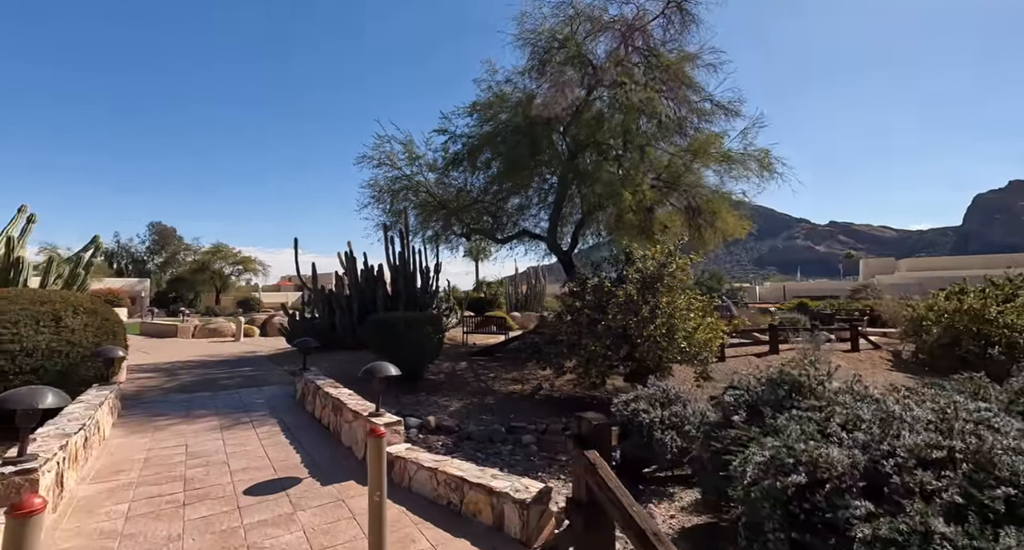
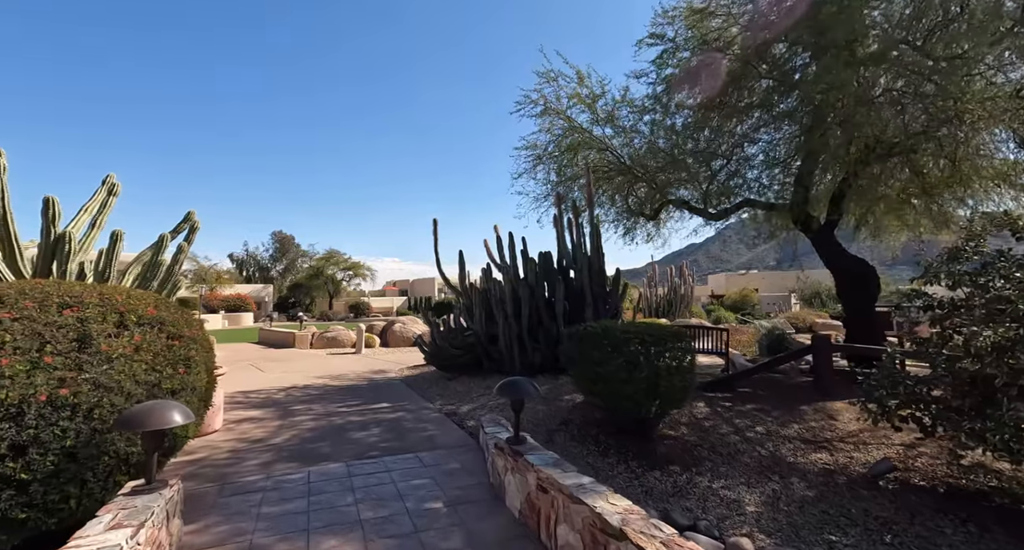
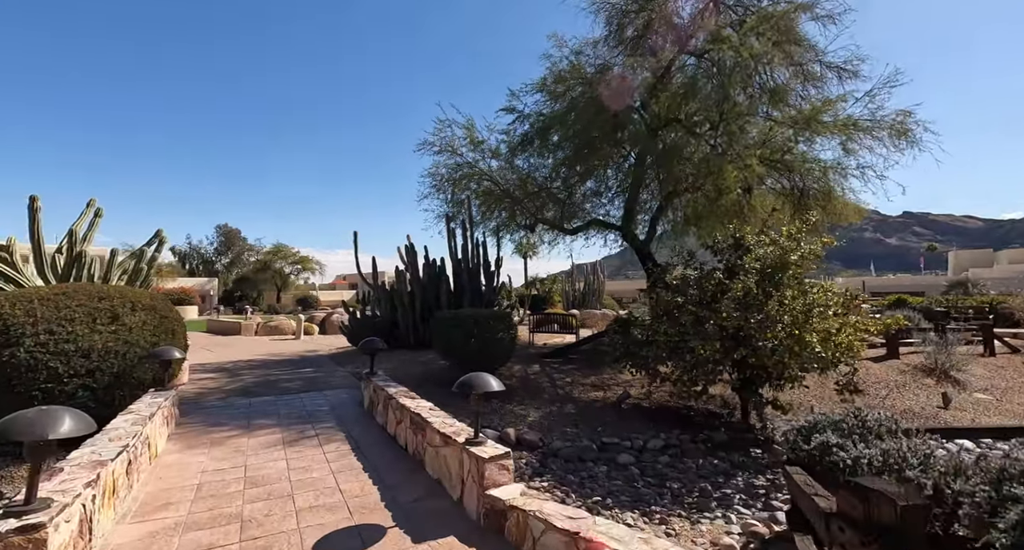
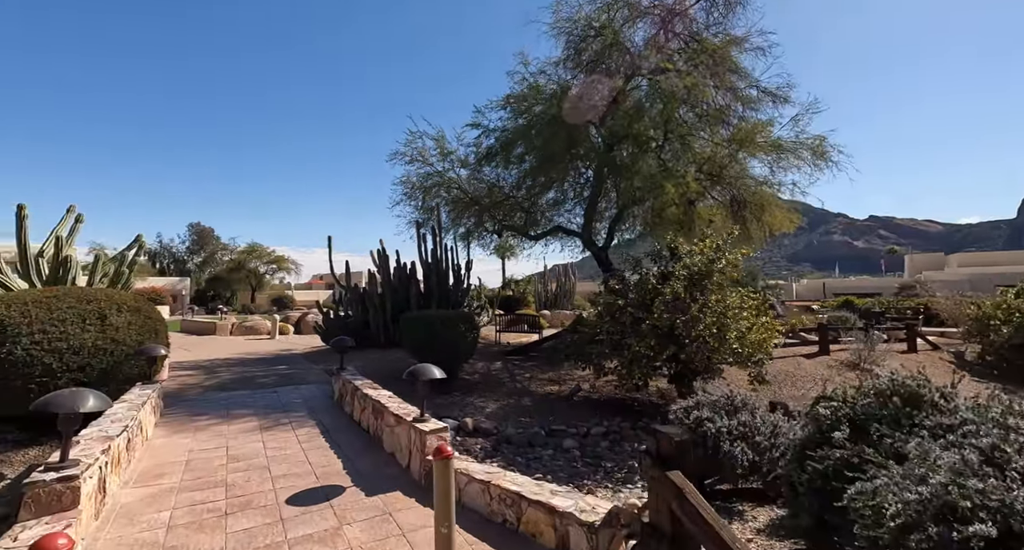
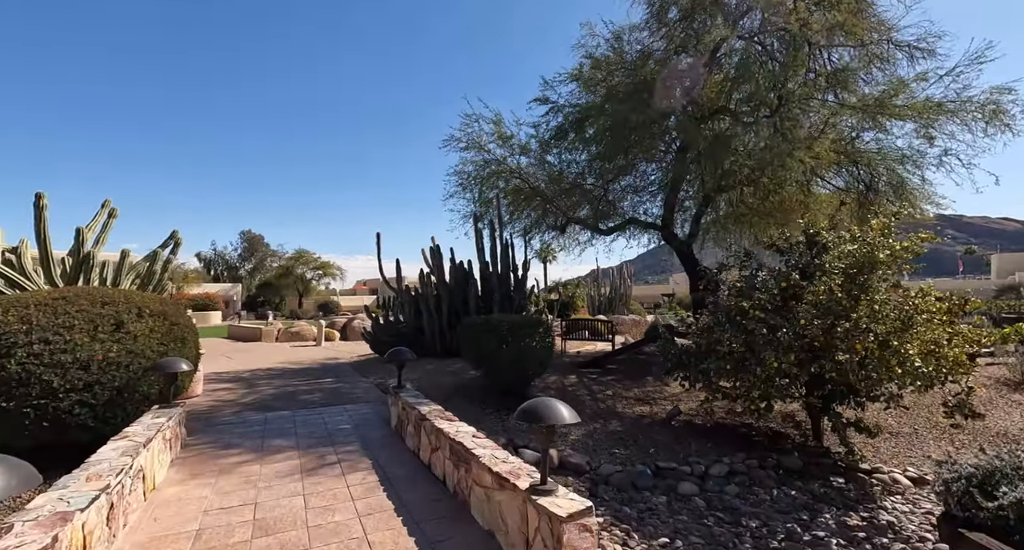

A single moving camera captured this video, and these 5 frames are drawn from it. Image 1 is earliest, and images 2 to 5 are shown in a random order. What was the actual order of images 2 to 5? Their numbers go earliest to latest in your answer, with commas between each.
4, 3, 5, 2
